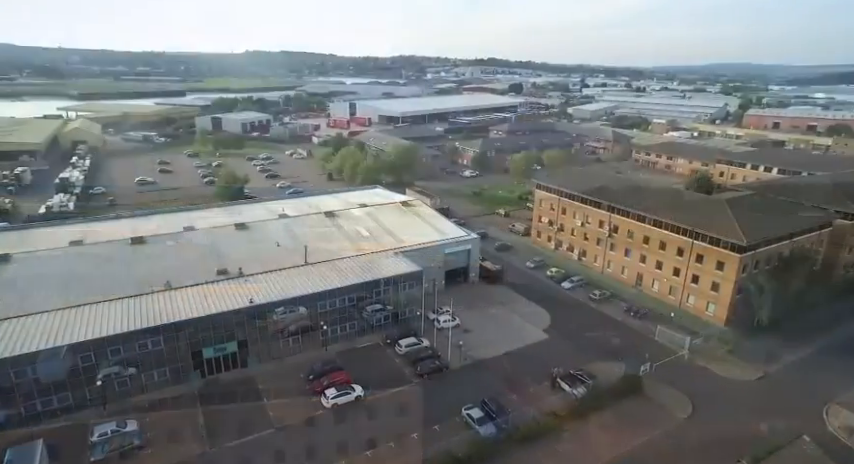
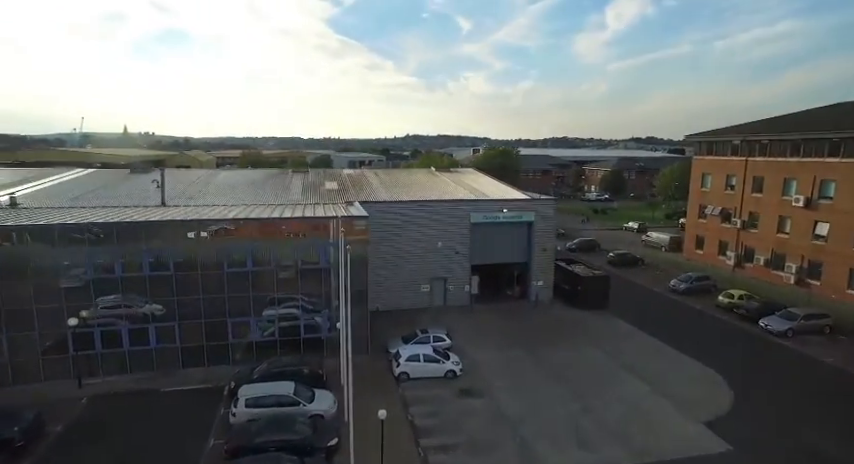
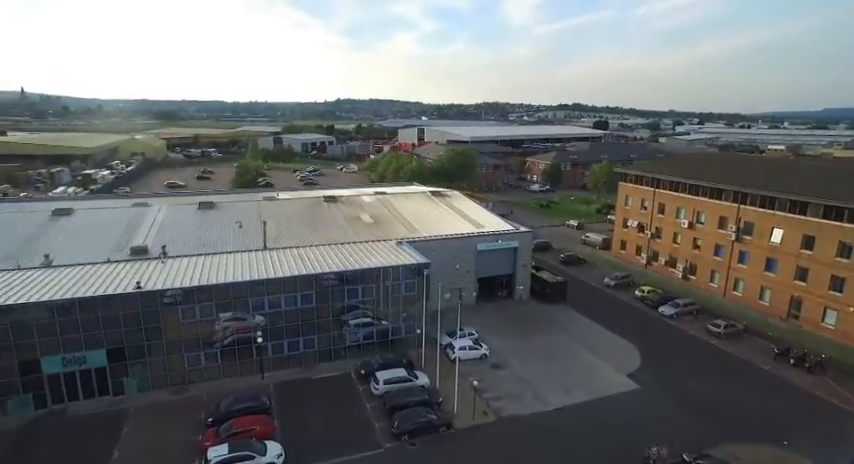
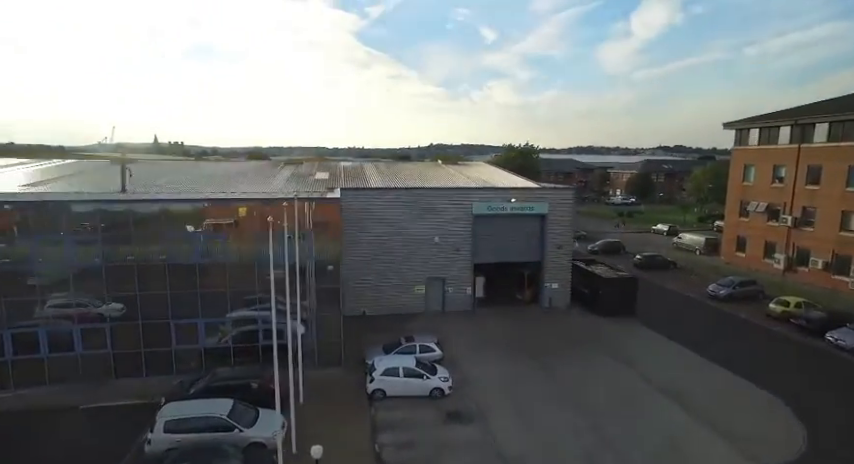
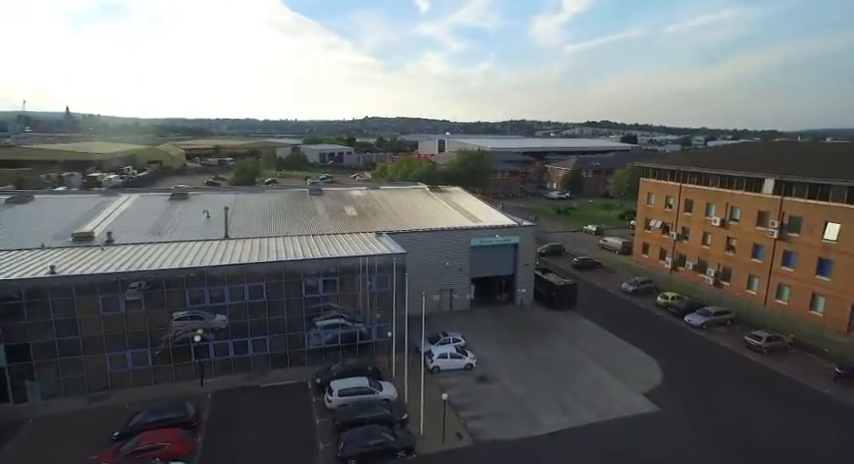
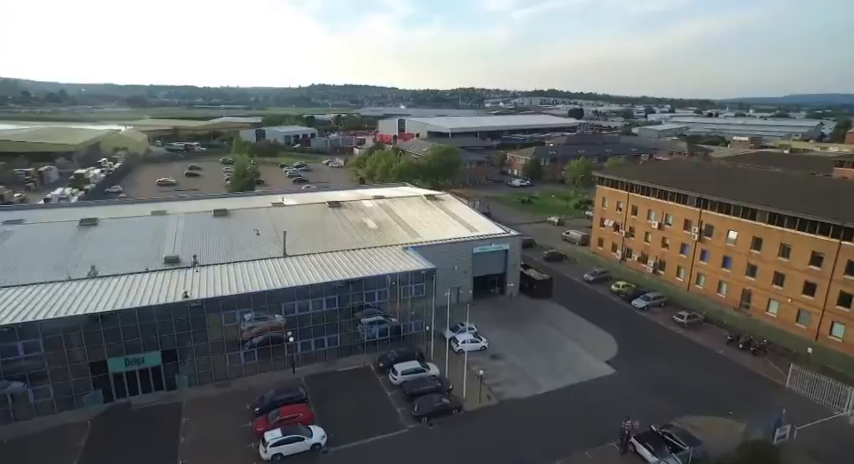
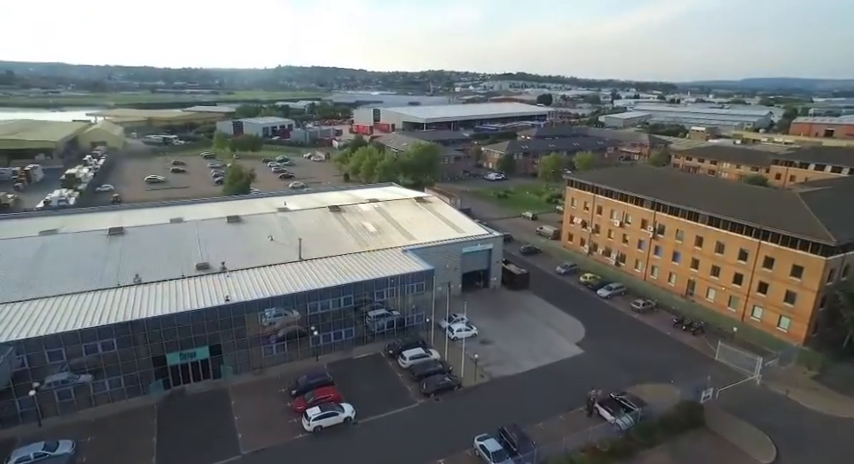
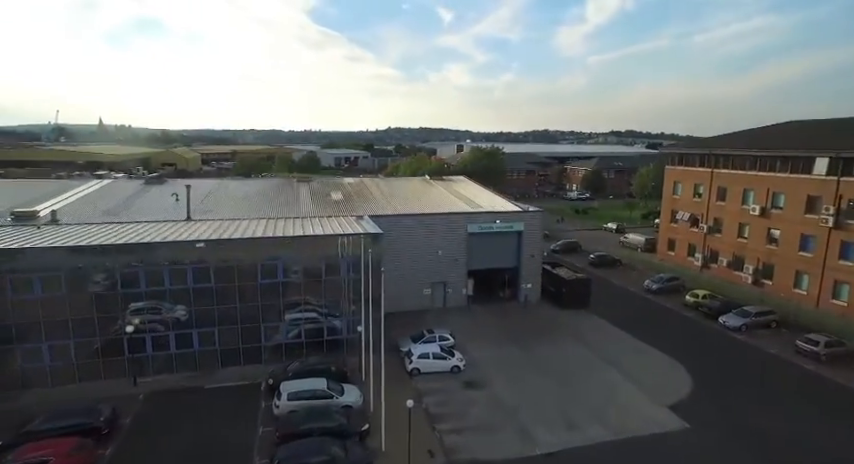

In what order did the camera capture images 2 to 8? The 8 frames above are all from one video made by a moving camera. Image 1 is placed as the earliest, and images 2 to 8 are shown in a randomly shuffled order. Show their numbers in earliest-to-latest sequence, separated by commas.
7, 6, 3, 5, 8, 2, 4
